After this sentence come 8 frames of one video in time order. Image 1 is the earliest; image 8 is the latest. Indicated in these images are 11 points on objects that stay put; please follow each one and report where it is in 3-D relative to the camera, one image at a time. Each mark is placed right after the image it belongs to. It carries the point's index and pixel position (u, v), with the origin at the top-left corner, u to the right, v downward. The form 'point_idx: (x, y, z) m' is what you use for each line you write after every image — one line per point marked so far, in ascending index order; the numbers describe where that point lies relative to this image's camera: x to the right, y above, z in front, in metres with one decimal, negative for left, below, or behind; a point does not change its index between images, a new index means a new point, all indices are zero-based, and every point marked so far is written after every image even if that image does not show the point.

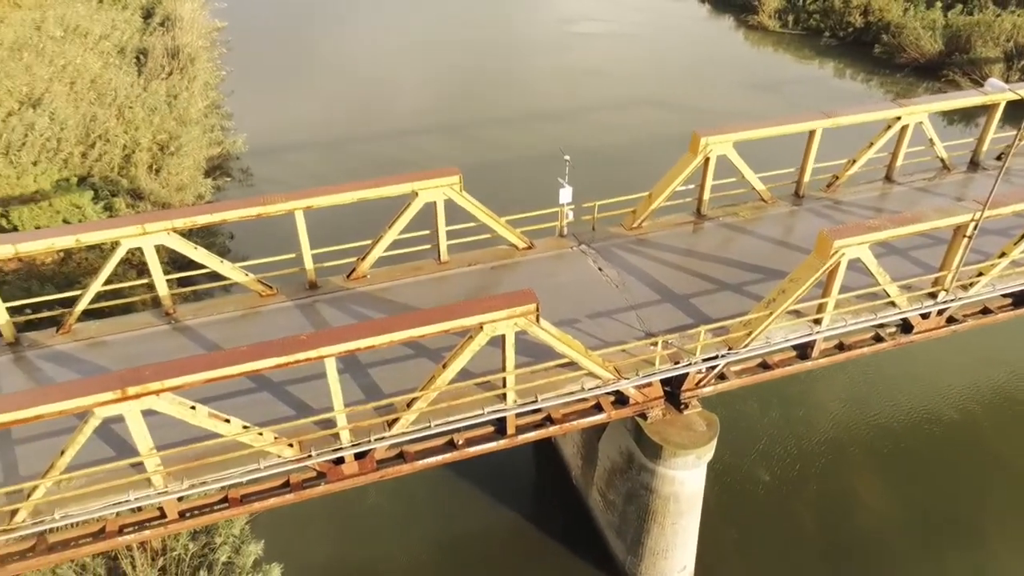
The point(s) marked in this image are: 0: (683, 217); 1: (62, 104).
0: (+1.5, +0.6, +6.4) m
1: (-6.8, +2.8, +11.3) m
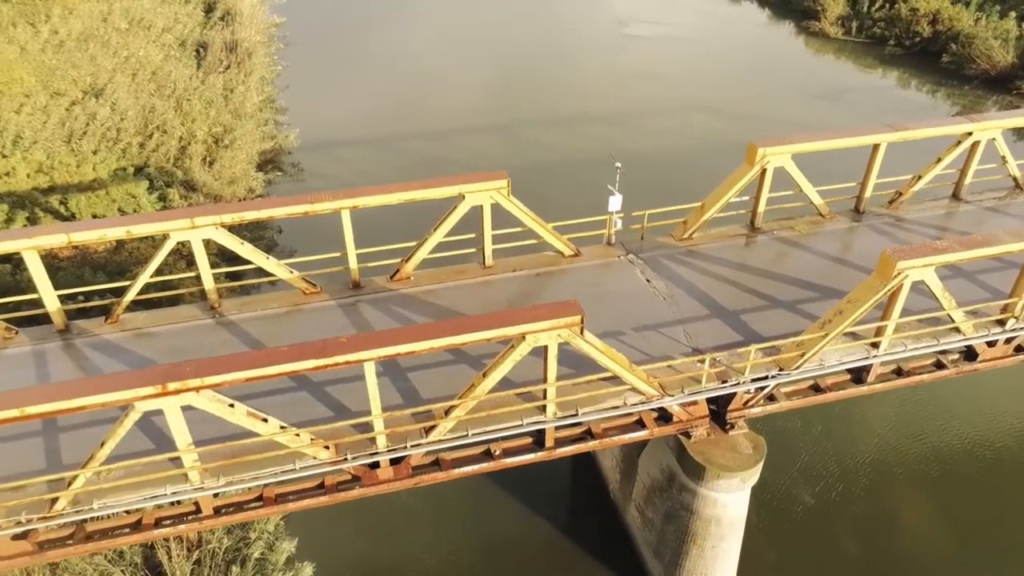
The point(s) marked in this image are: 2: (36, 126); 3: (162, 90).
0: (+1.9, +0.5, +6.2) m
1: (-6.0, +3.0, +11.6) m
2: (-6.7, +2.3, +10.6) m
3: (-5.6, +3.1, +11.9) m
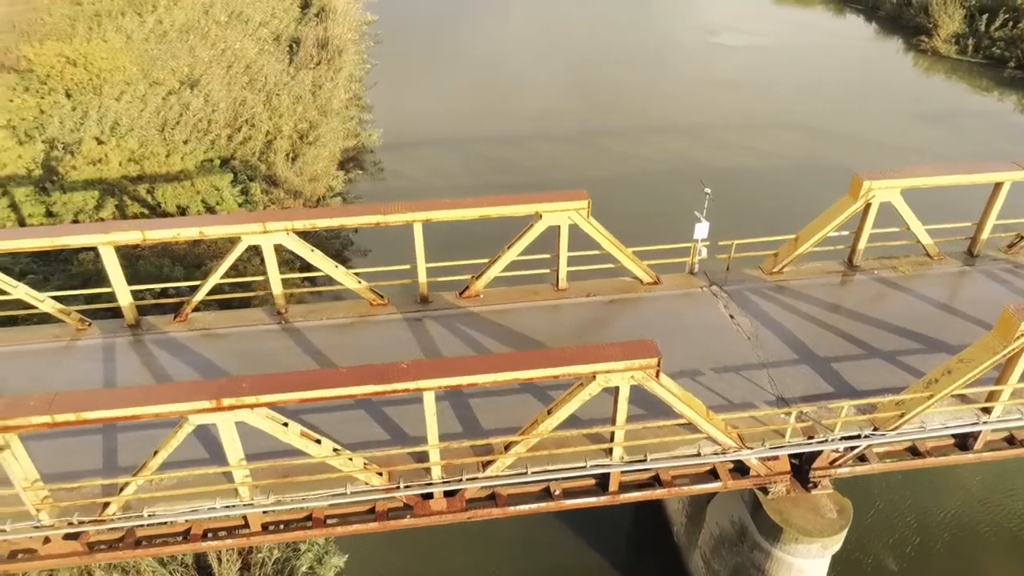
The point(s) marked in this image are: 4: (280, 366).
0: (+2.5, +0.2, +5.8) m
1: (-4.7, +3.2, +11.8) m
2: (-5.5, +2.5, +10.9) m
3: (-4.2, +3.3, +12.1) m
4: (-1.5, -0.5, +4.8) m
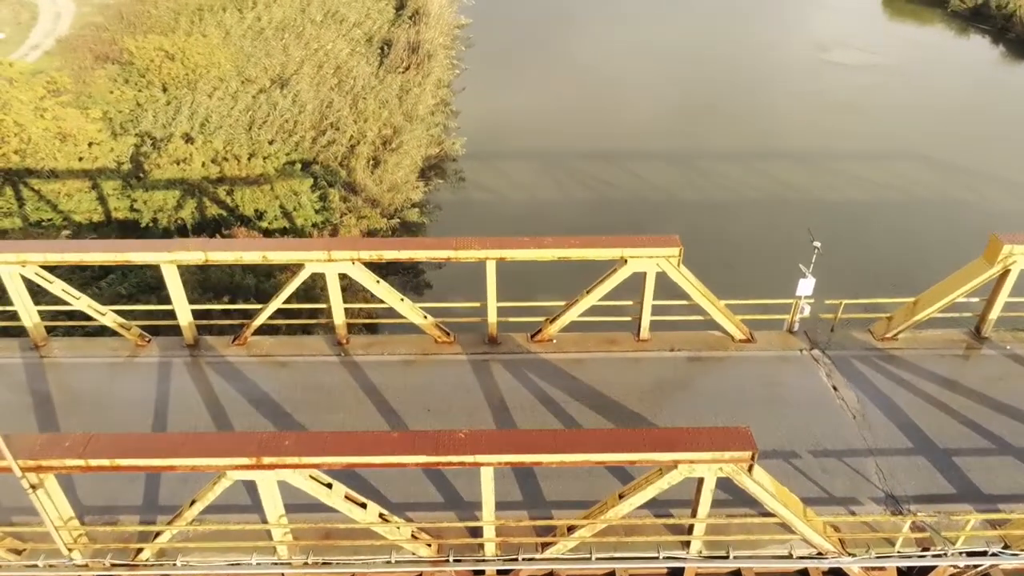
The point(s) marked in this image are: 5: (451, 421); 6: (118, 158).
0: (+3.0, -0.3, +5.1) m
1: (-3.3, +3.2, +11.8) m
2: (-4.3, +2.6, +11.0) m
3: (-2.7, +3.3, +12.0) m
4: (-1.1, -0.7, +4.5) m
5: (-0.4, -0.8, +4.4) m
6: (-5.0, +1.6, +9.5) m
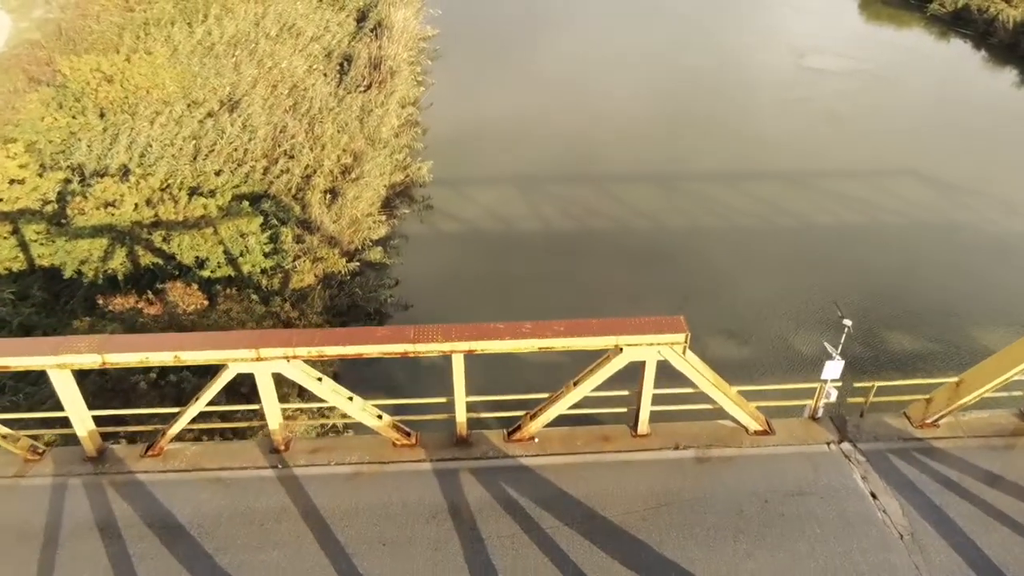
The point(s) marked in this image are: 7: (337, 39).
0: (+2.8, -0.7, +4.4) m
1: (-3.7, +2.6, +10.9) m
2: (-4.7, +2.0, +10.1) m
3: (-3.2, +2.7, +11.1) m
4: (-1.2, -1.2, +3.7) m
5: (-0.5, -1.3, +3.6) m
6: (-5.3, +1.0, +8.5) m
7: (-3.3, +4.6, +13.9) m
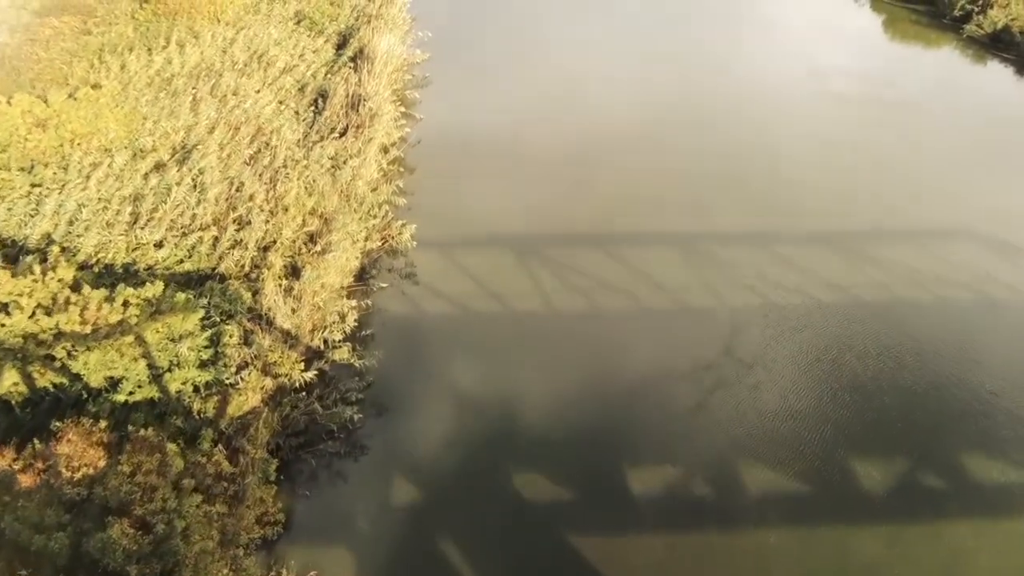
0: (+2.8, -1.8, +2.8) m
1: (-3.7, +1.6, +9.4) m
2: (-4.7, +1.0, +8.5) m
3: (-3.2, +1.7, +9.6) m
4: (-1.2, -2.2, +2.2) m
5: (-0.5, -2.3, +2.1) m
6: (-5.4, 0.0, +7.0) m
7: (-3.3, +3.6, +12.4) m
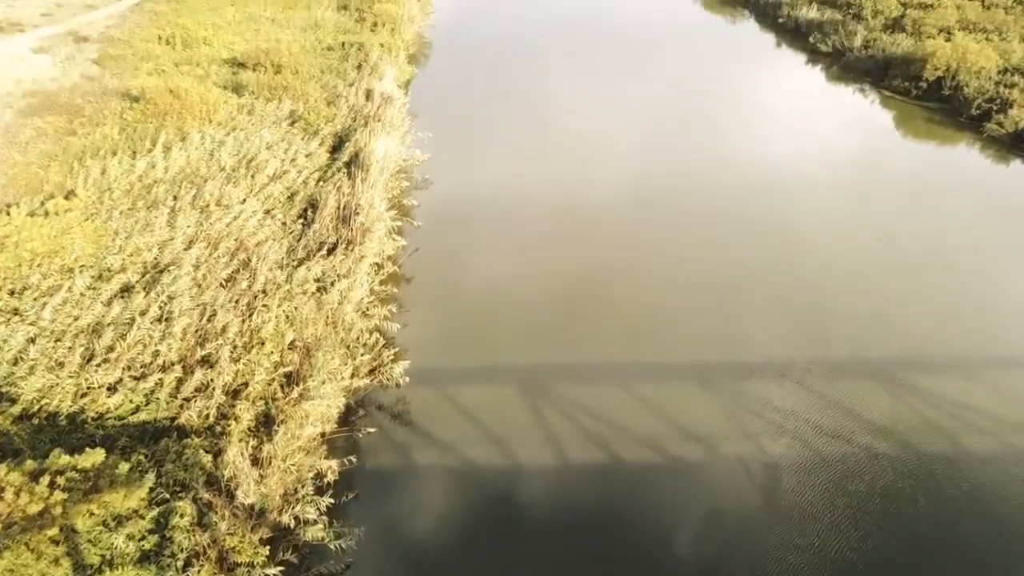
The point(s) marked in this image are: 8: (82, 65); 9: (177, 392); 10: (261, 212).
0: (+2.9, -2.6, +1.6) m
1: (-3.7, 0.0, +8.4) m
2: (-4.6, -0.5, +7.5) m
3: (-3.2, +0.1, +8.7) m
4: (-1.2, -3.0, +0.9) m
5: (-0.5, -3.1, +0.8) m
6: (-5.3, -1.3, +5.9) m
7: (-3.2, +1.7, +11.6) m
8: (-10.1, +5.2, +17.5) m
9: (-3.1, -1.0, +7.0) m
10: (-3.5, +1.1, +10.4) m
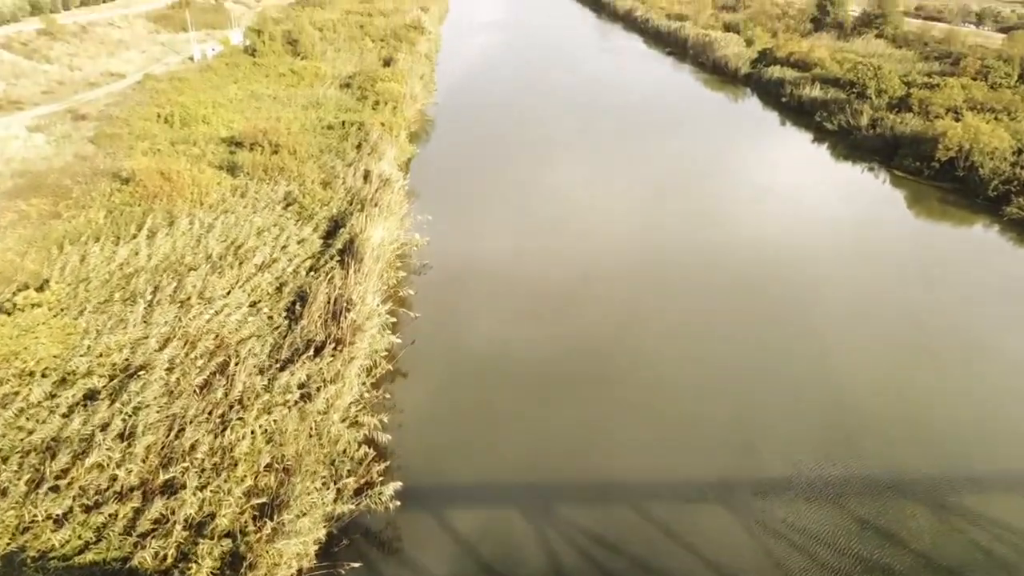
0: (+2.9, -3.1, +0.6) m
1: (-3.6, -1.1, +7.6) m
2: (-4.6, -1.5, +6.7) m
3: (-3.1, -1.0, +7.9) m
4: (-1.2, -3.5, -0.2) m
5: (-0.4, -3.5, -0.3) m
6: (-5.3, -2.2, +5.0) m
7: (-3.2, +0.3, +10.9) m
8: (-10.0, +3.3, +17.2) m
9: (-3.1, -1.9, +6.1) m
10: (-3.5, -0.2, +9.7) m
